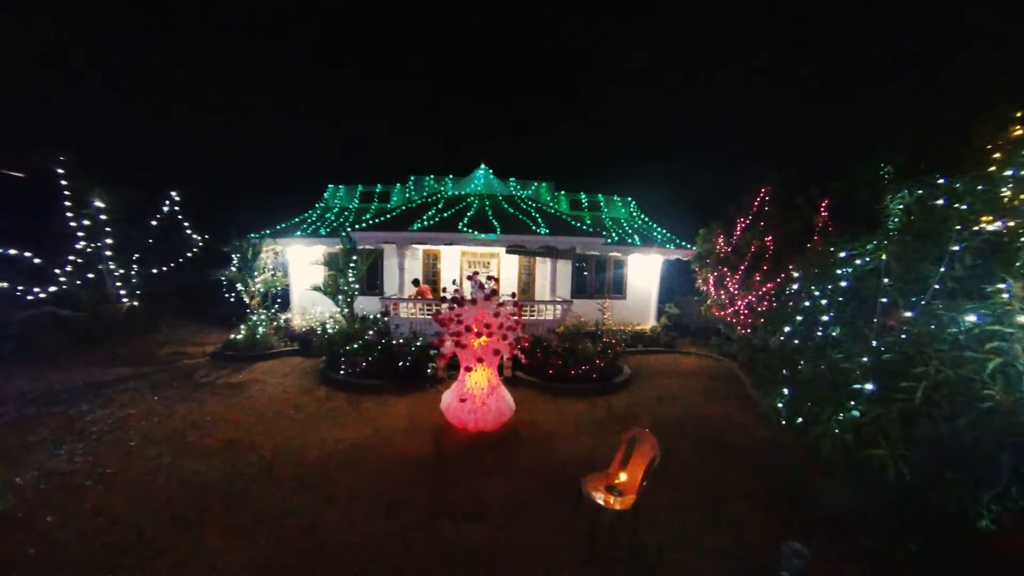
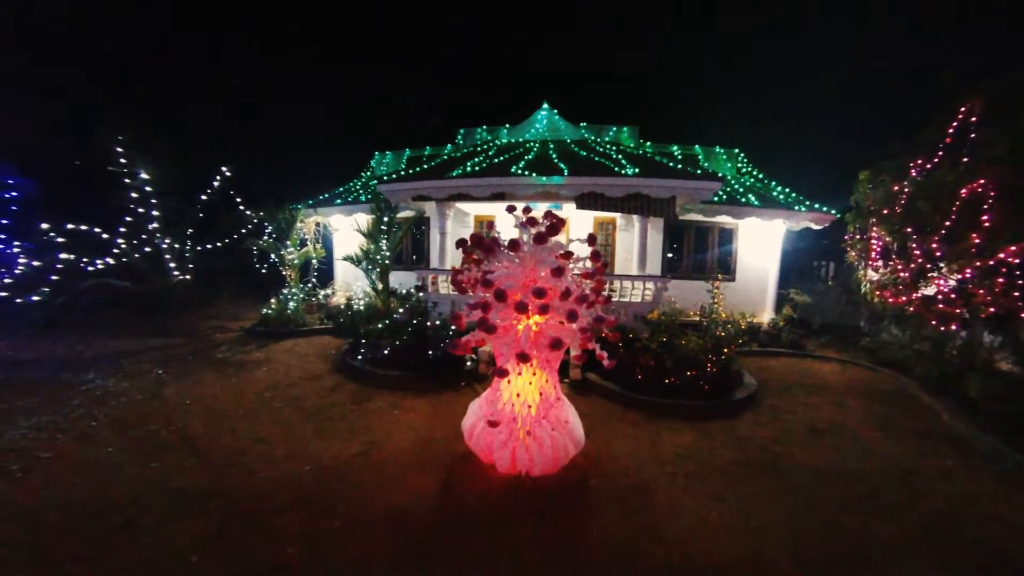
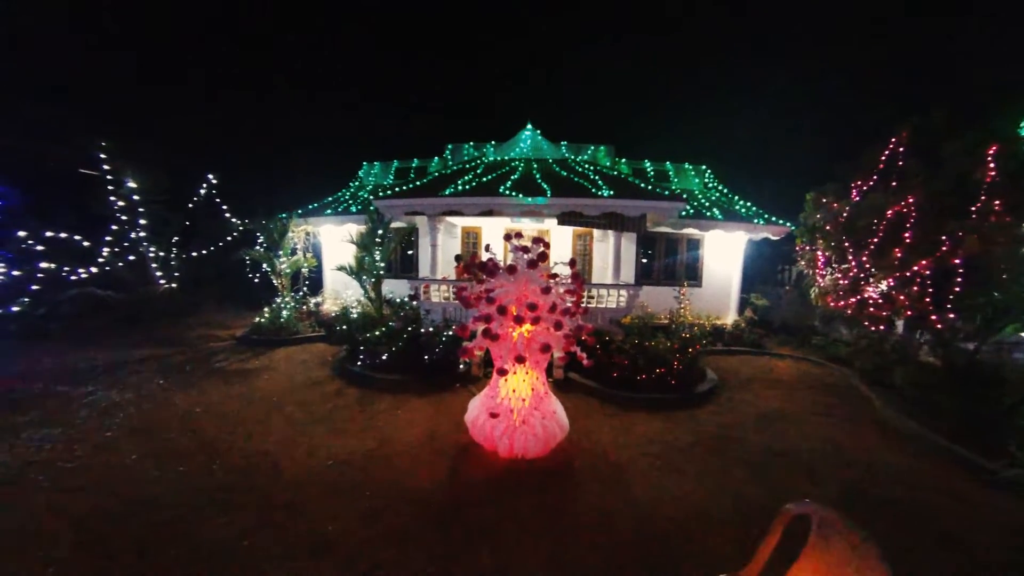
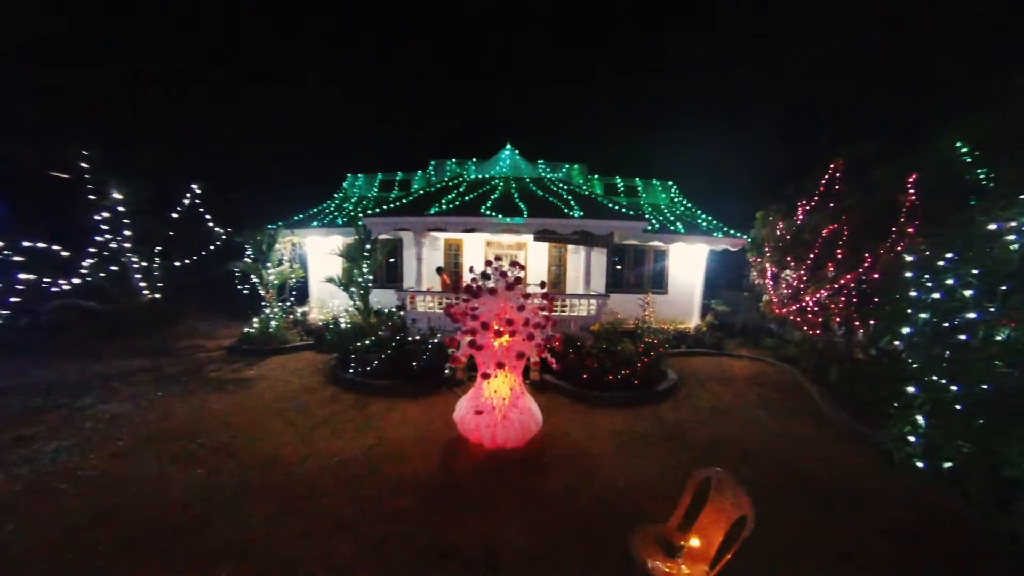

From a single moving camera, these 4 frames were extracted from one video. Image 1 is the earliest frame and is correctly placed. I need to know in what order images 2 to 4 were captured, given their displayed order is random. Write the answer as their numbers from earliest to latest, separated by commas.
4, 3, 2
